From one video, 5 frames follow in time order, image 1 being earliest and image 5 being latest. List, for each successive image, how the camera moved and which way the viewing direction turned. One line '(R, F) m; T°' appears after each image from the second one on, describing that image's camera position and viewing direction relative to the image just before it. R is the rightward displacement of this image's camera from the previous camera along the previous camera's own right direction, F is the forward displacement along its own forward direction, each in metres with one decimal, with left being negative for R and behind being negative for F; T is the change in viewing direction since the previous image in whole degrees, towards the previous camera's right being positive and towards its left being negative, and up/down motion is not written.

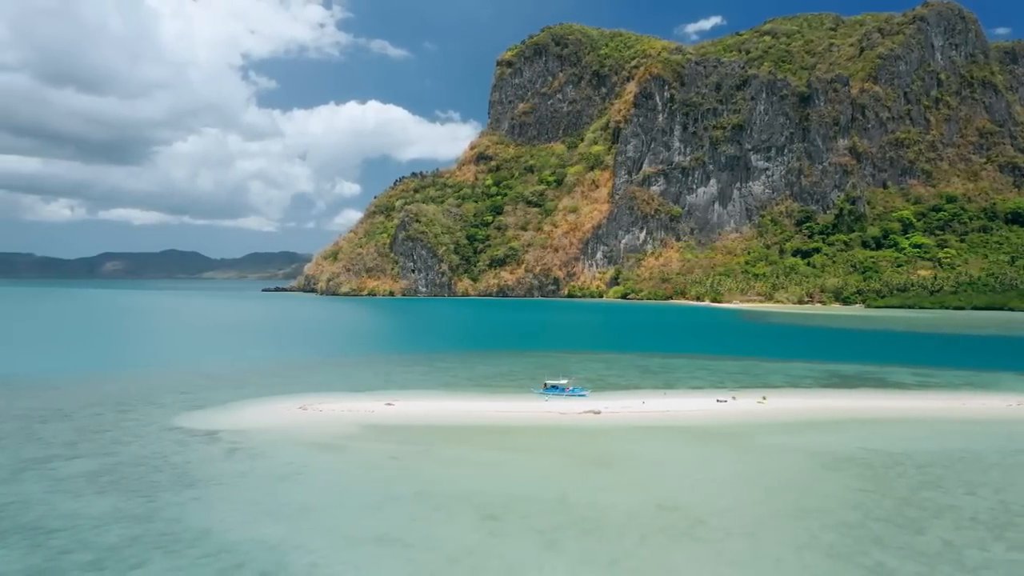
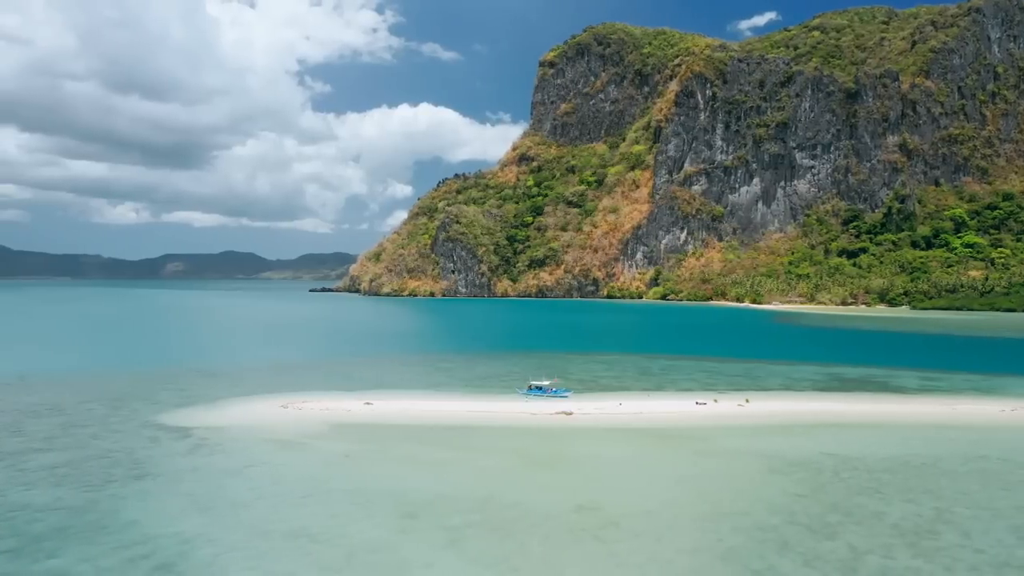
(+2.5, -0.1) m; -3°
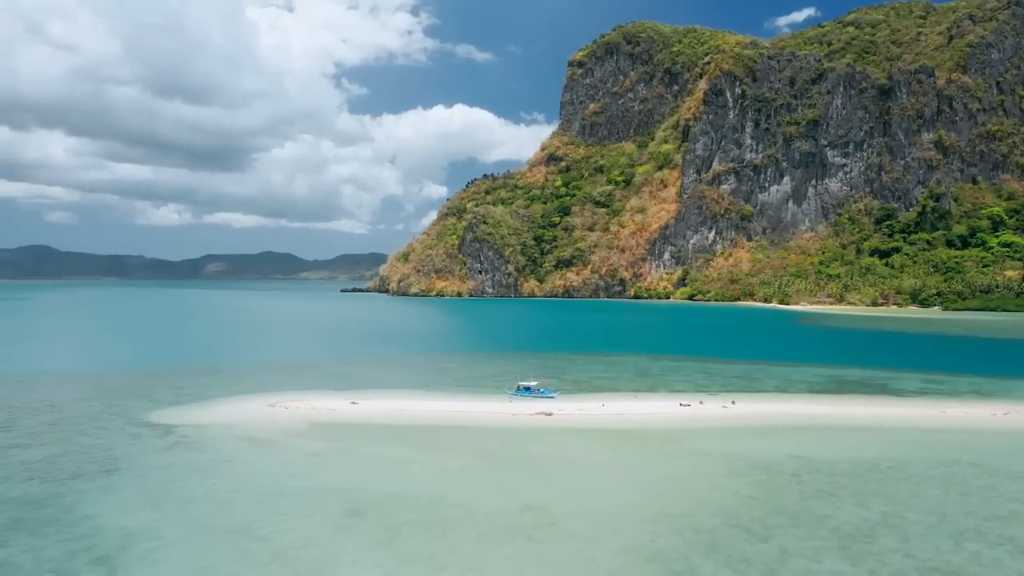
(+1.8, -0.1) m; -2°
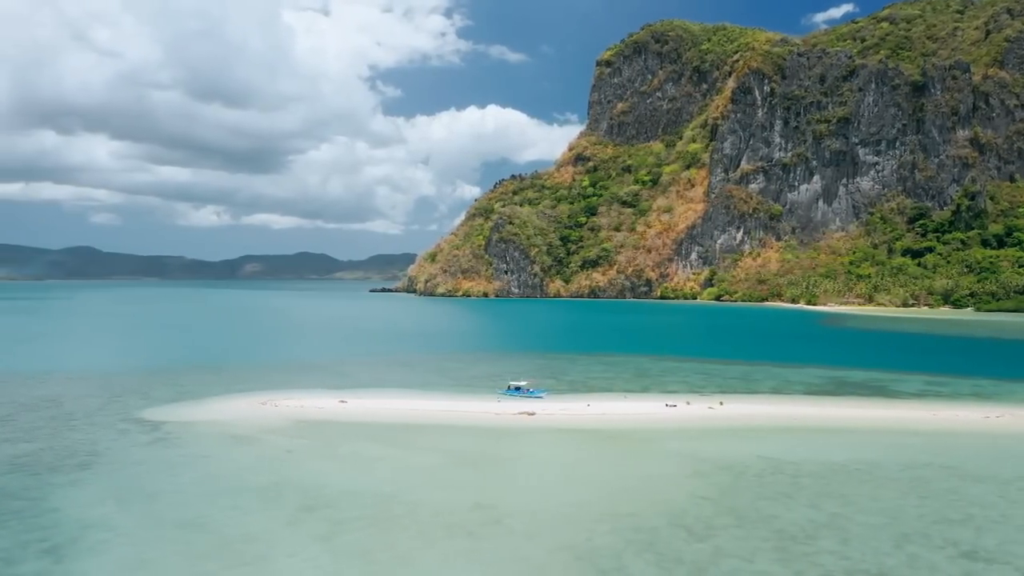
(+1.6, -0.1) m; -2°
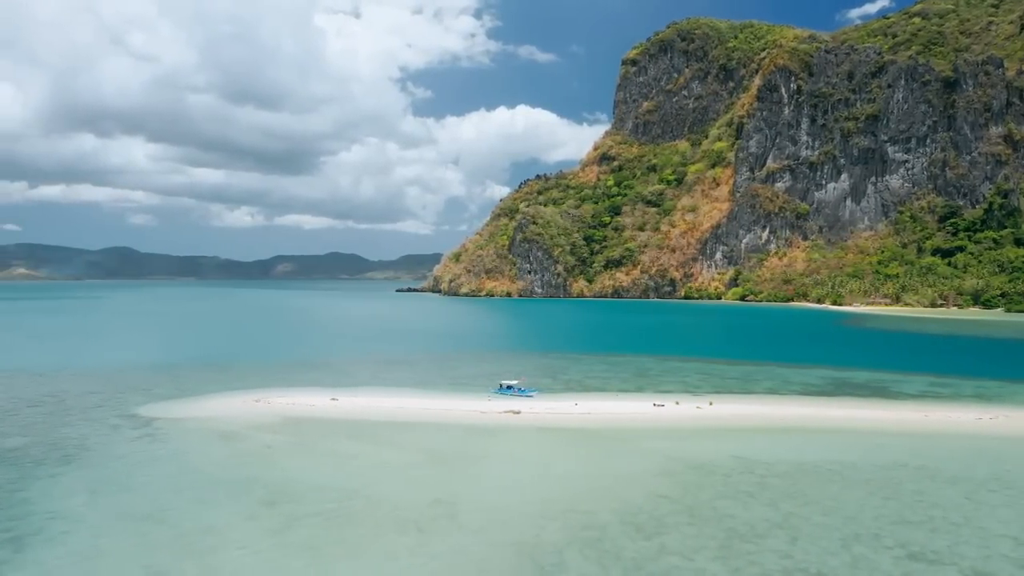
(+1.4, -0.1) m; -2°
